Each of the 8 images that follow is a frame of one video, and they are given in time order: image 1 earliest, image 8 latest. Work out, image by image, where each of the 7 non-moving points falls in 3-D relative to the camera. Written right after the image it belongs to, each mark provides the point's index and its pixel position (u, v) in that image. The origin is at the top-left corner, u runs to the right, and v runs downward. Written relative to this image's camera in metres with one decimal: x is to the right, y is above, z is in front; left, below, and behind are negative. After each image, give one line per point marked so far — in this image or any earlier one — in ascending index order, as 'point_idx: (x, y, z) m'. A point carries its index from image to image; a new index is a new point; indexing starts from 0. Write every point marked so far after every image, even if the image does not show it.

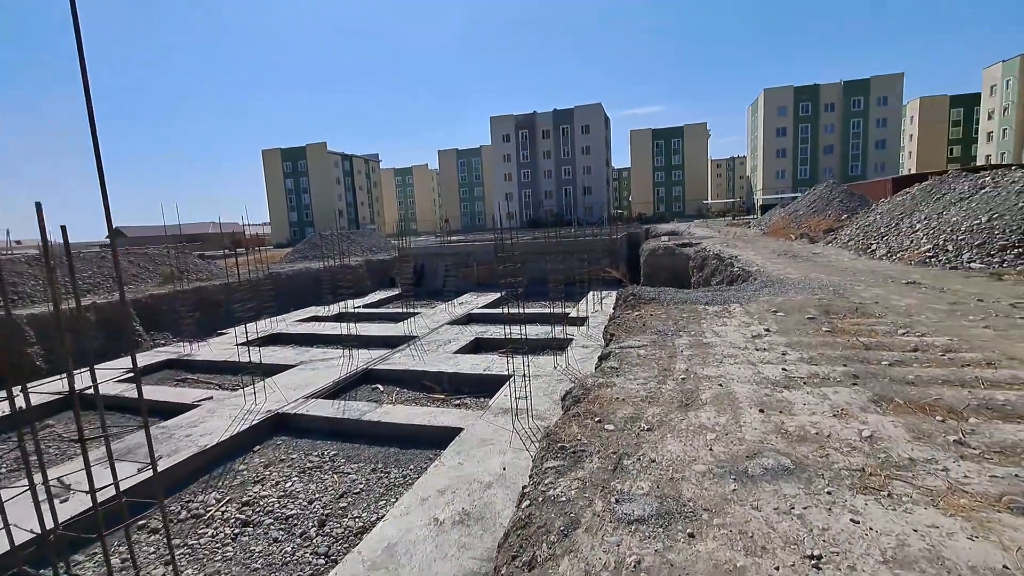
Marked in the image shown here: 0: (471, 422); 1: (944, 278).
0: (-0.6, -1.9, +7.3) m
1: (+6.2, +0.1, +7.6) m
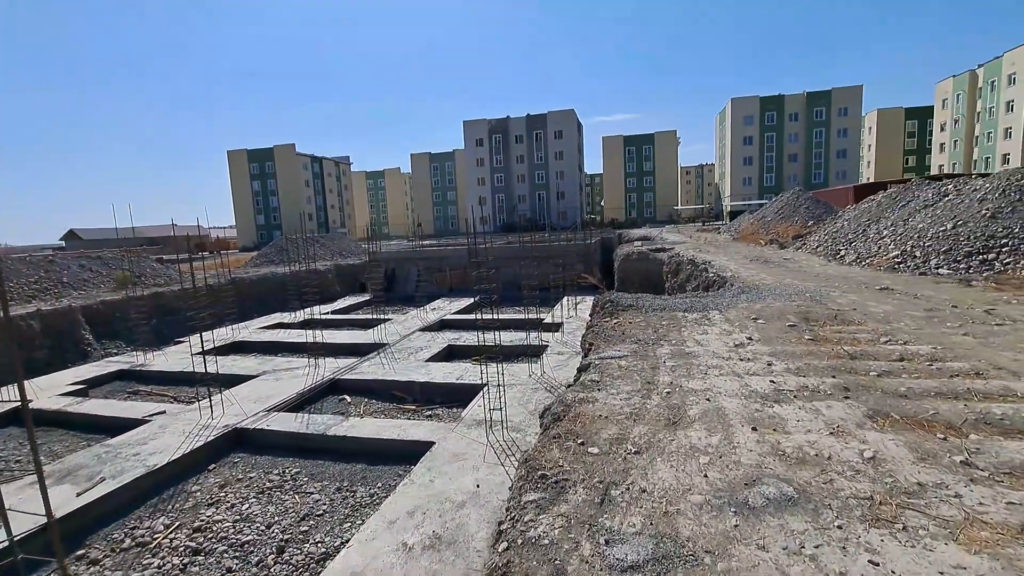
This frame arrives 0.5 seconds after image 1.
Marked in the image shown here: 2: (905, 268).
0: (-0.9, -2.0, +7.0) m
1: (+5.8, 0.0, +7.6) m
2: (+7.0, +0.4, +9.3) m
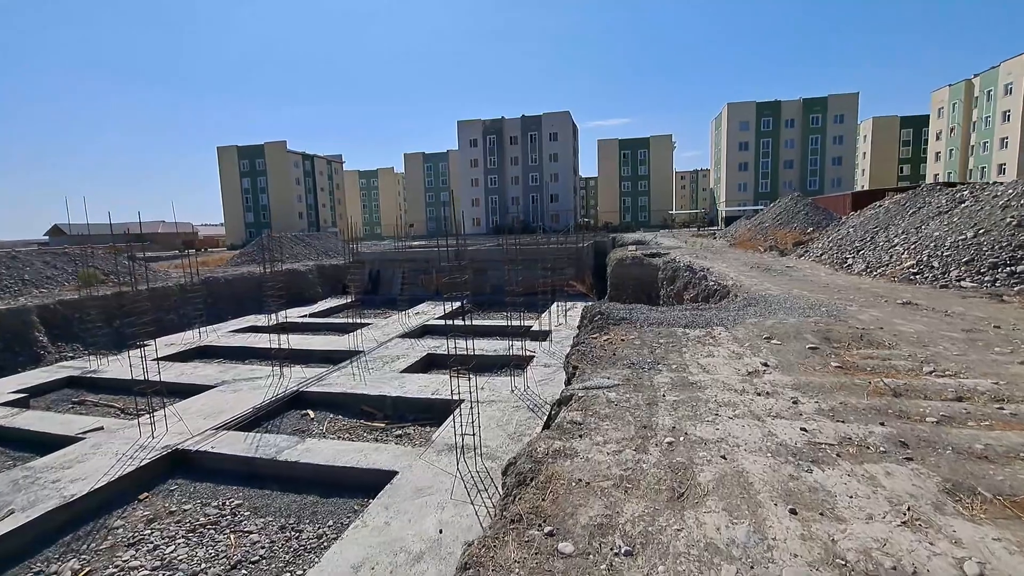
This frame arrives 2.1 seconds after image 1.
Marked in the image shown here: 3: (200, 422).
0: (-1.2, -2.1, +6.1) m
1: (+5.6, -0.1, +6.8) m
2: (+6.7, +0.1, +8.6) m
3: (-4.7, -2.0, +7.9) m
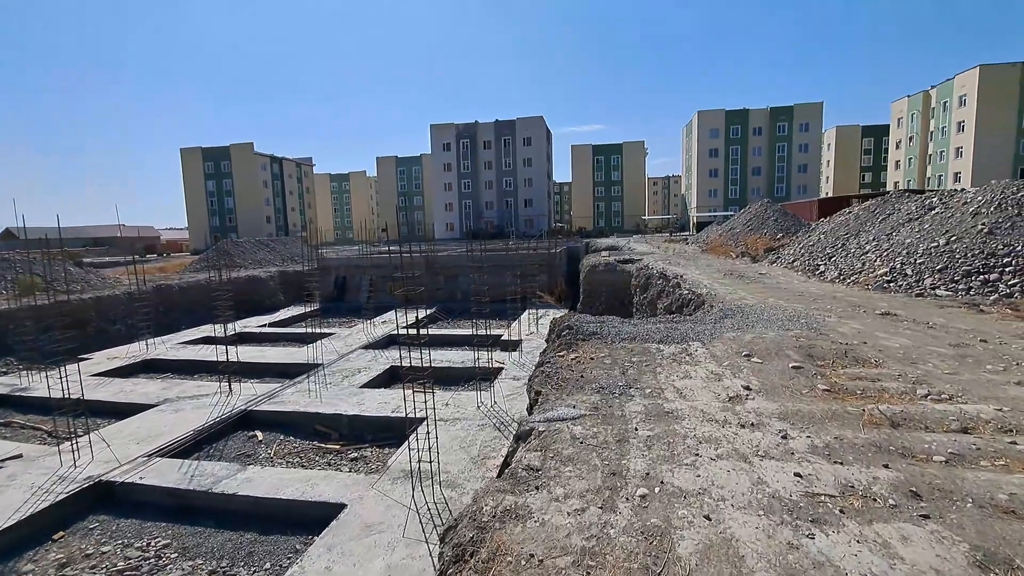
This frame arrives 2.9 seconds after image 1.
0: (-1.6, -2.2, +5.6) m
1: (+5.1, -0.3, +6.6) m
2: (+6.2, 0.0, +8.4) m
3: (-5.2, -2.2, +7.1) m
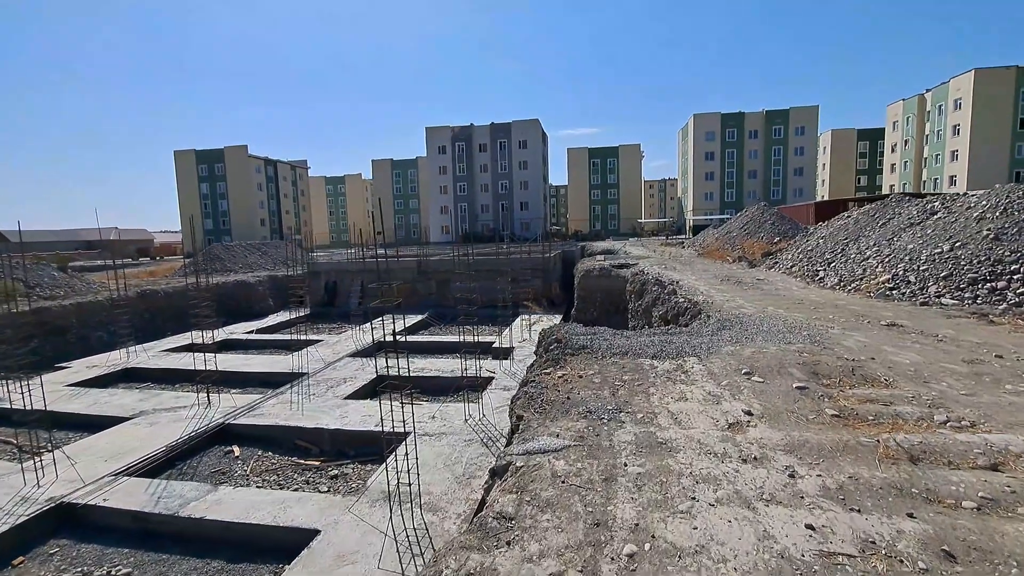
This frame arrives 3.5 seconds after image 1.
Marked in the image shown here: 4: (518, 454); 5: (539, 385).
0: (-1.8, -2.3, +5.2) m
1: (+4.9, -0.4, +6.3) m
2: (+6.0, -0.1, +8.1) m
3: (-5.3, -2.3, +6.8) m
4: (0.0, -1.0, +3.2) m
5: (+0.2, -0.8, +4.3) m
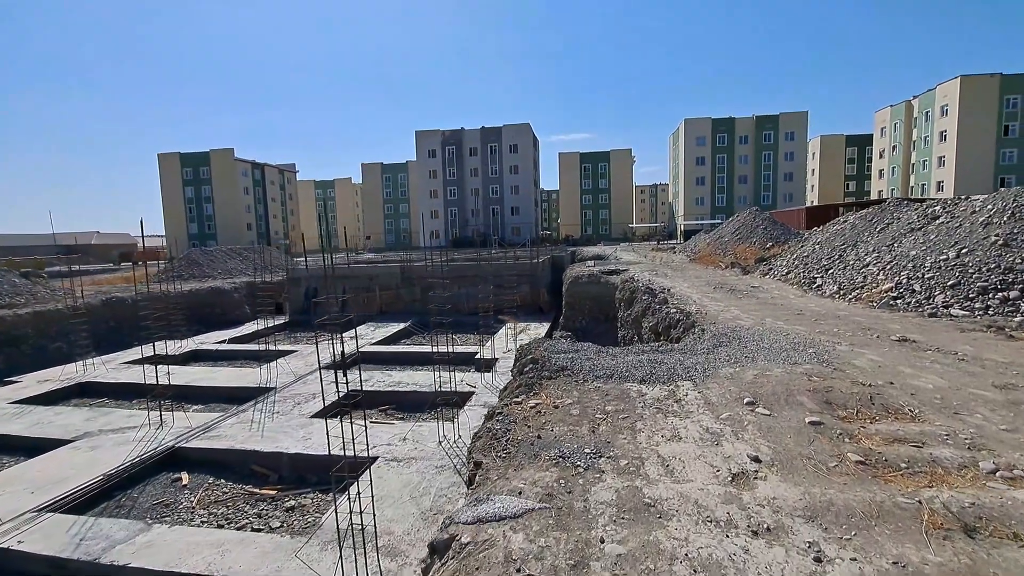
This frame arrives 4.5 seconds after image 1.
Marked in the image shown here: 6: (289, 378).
0: (-2.0, -2.4, +4.6) m
1: (+4.7, -0.5, +5.8) m
2: (+5.7, -0.2, +7.6) m
3: (-5.6, -2.4, +6.0) m
4: (-0.2, -1.1, +2.6) m
5: (0.0, -0.9, +3.7) m
6: (-4.6, -1.9, +10.8) m
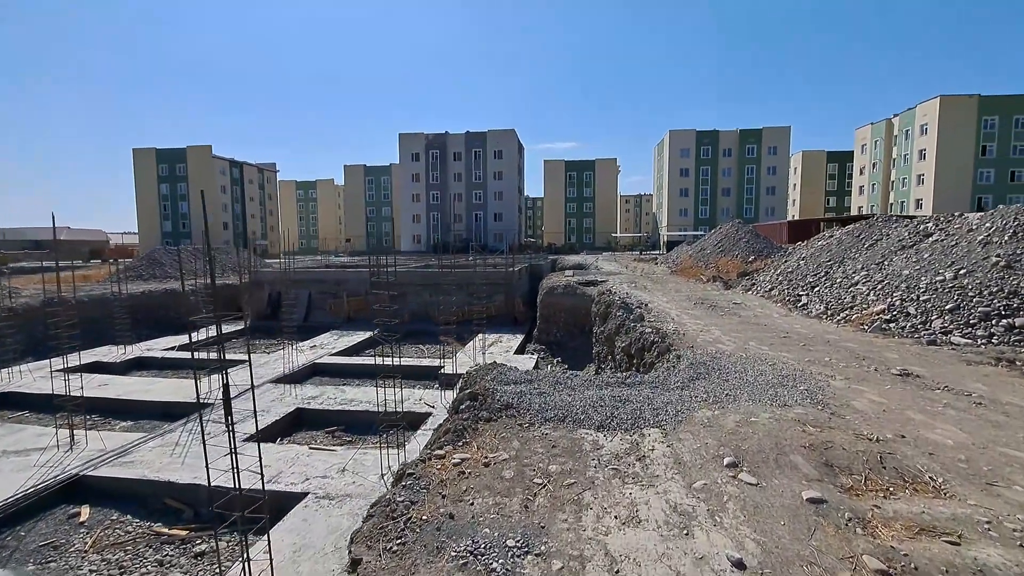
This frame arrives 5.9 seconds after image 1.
0: (-2.5, -2.5, +3.7) m
1: (+4.2, -0.8, +5.1) m
2: (+5.2, -0.5, +7.0) m
3: (-6.2, -2.5, +5.1) m
4: (-0.6, -1.2, +1.8) m
5: (-0.5, -1.0, +2.9) m
6: (-5.3, -2.0, +9.8) m
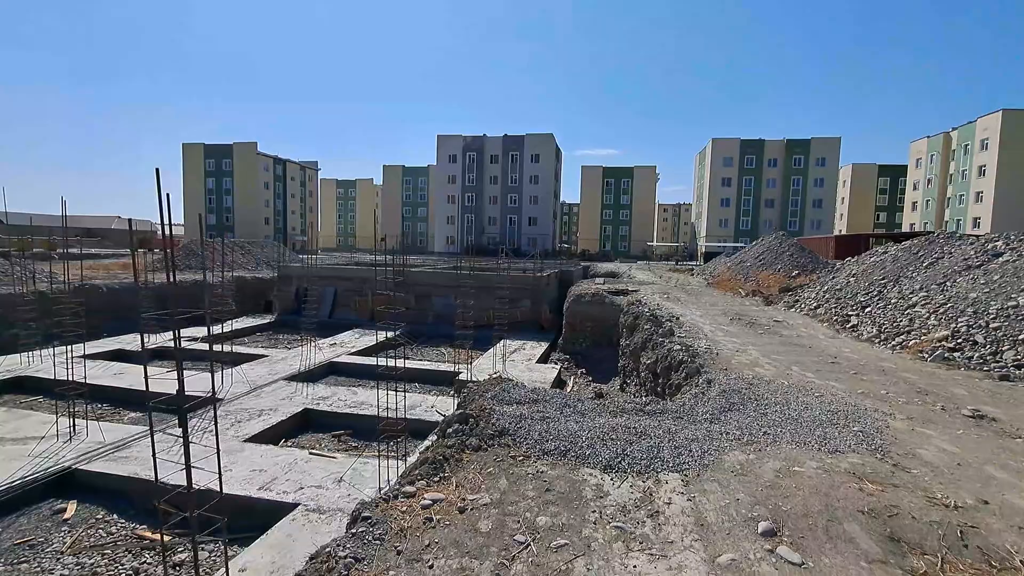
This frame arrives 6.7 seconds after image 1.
0: (-2.6, -2.4, +3.3) m
1: (+4.2, -1.0, +4.3) m
2: (+5.3, -0.8, +6.1) m
3: (-6.2, -2.3, +4.9) m
4: (-0.8, -1.2, +1.3) m
5: (-0.6, -1.1, +2.4) m
6: (-4.9, -1.8, +9.6) m
